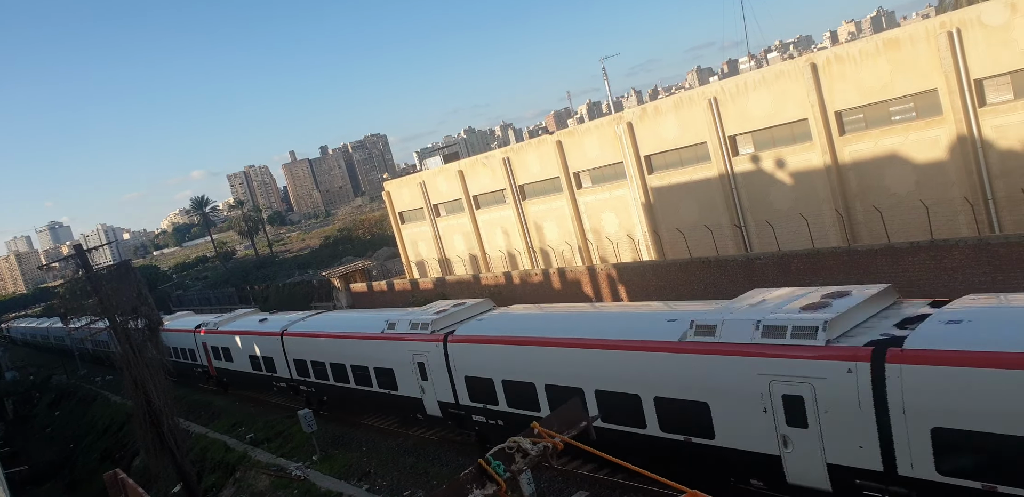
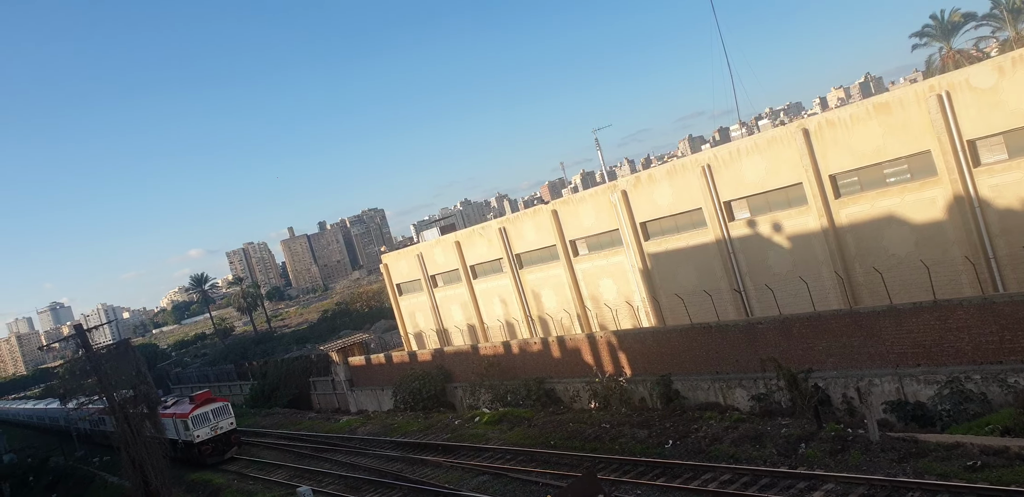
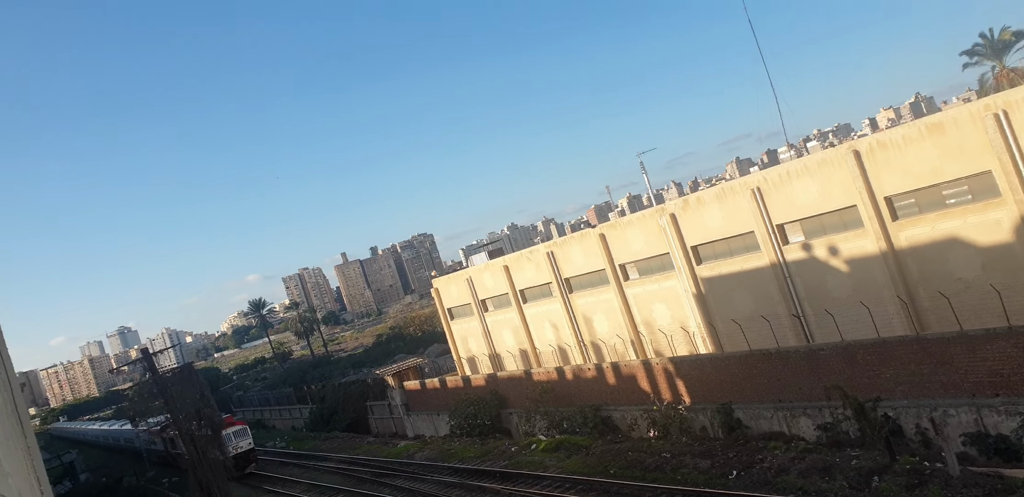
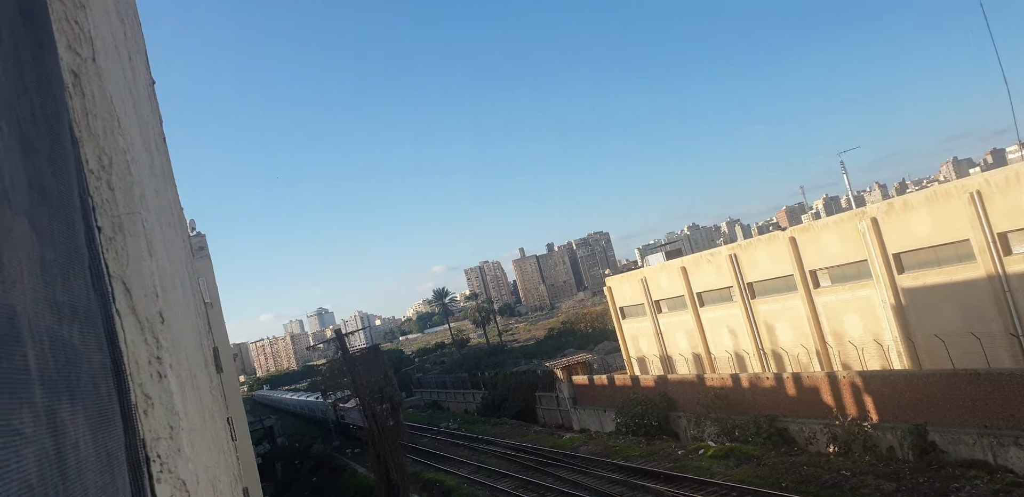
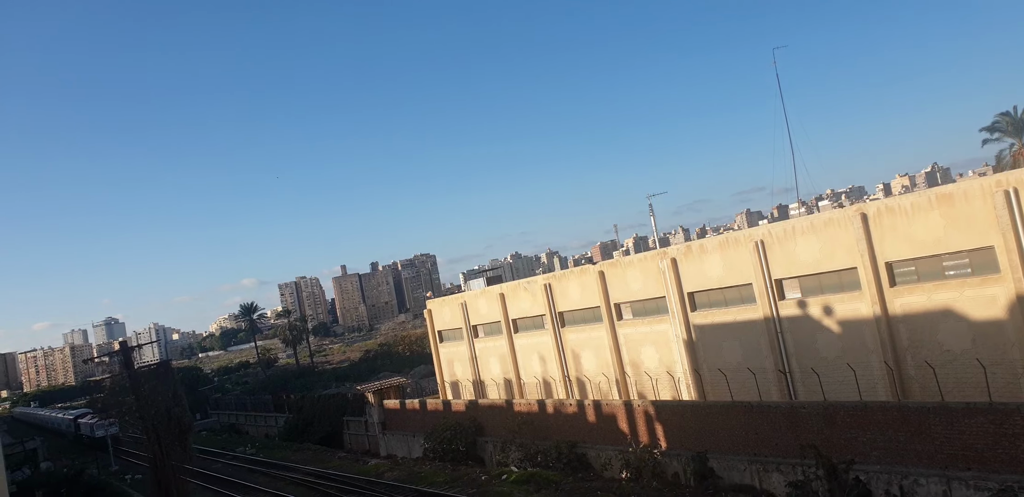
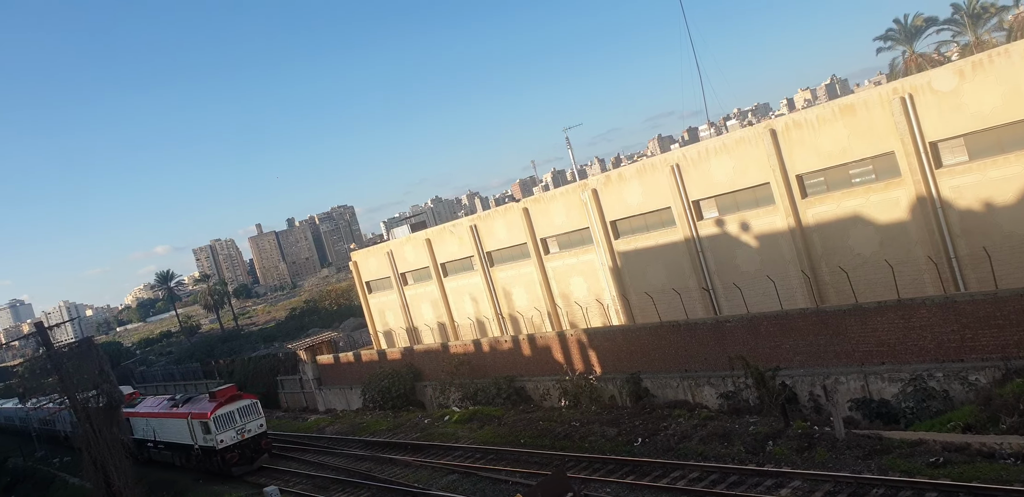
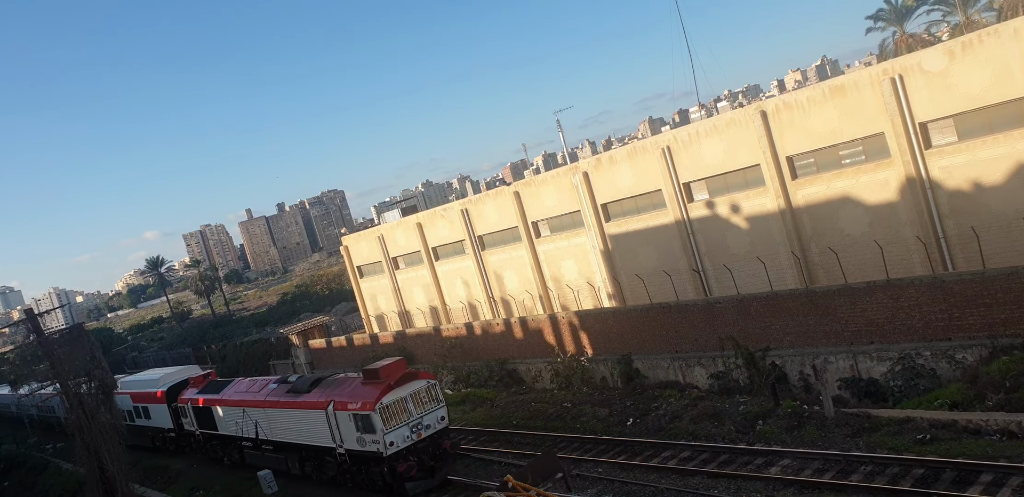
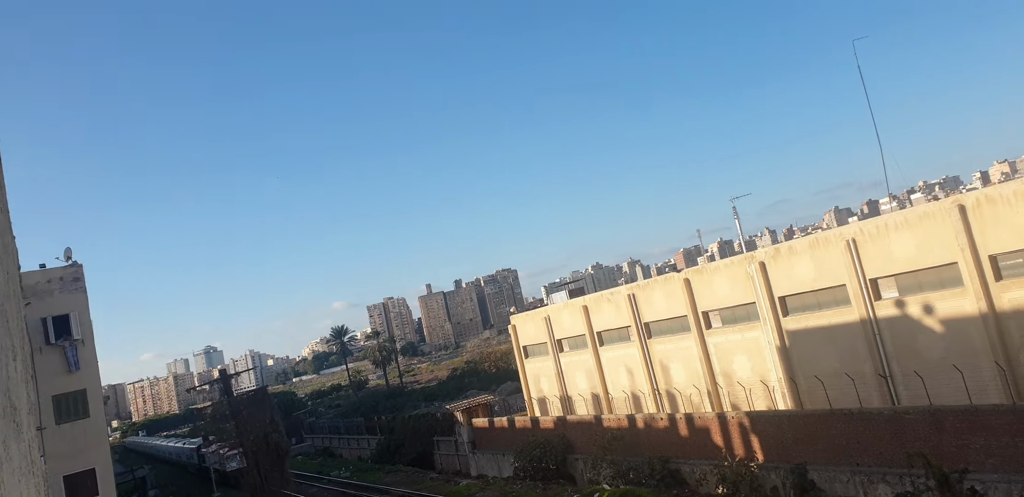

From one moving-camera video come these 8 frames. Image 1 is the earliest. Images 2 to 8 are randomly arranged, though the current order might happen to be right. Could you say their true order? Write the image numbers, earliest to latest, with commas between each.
7, 6, 2, 3, 4, 8, 5
